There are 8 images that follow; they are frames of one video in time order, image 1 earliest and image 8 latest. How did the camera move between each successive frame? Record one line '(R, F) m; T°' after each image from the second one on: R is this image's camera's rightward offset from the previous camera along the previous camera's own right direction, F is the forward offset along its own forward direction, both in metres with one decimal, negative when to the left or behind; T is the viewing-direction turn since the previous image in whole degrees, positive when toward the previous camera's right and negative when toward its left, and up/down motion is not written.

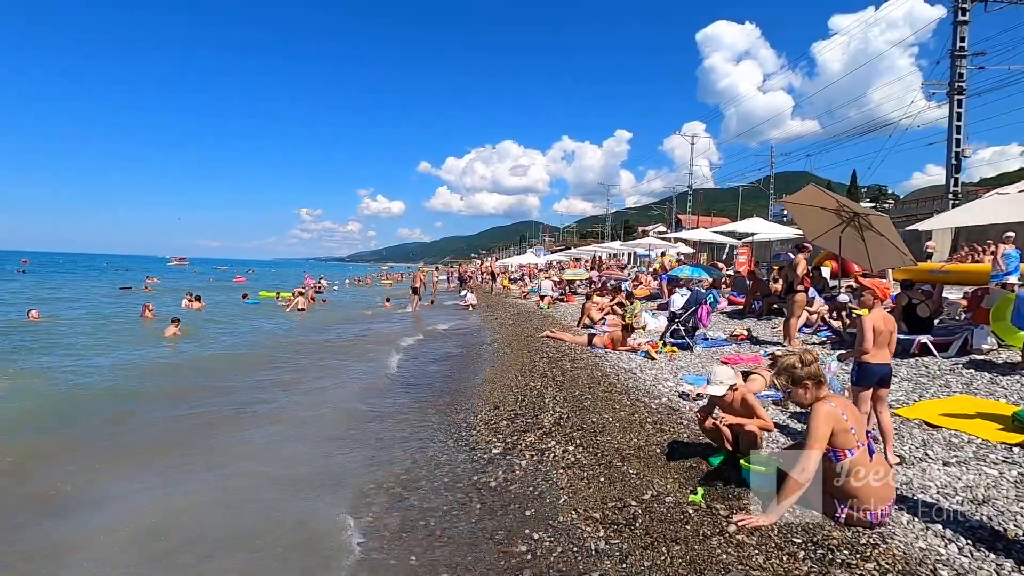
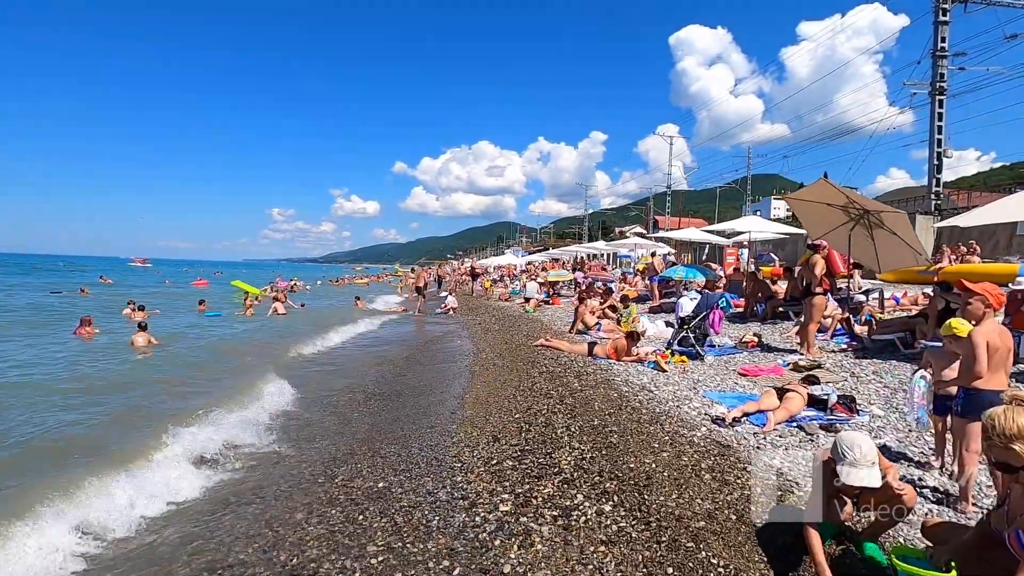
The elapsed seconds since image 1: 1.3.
(-0.3, +1.5) m; +2°
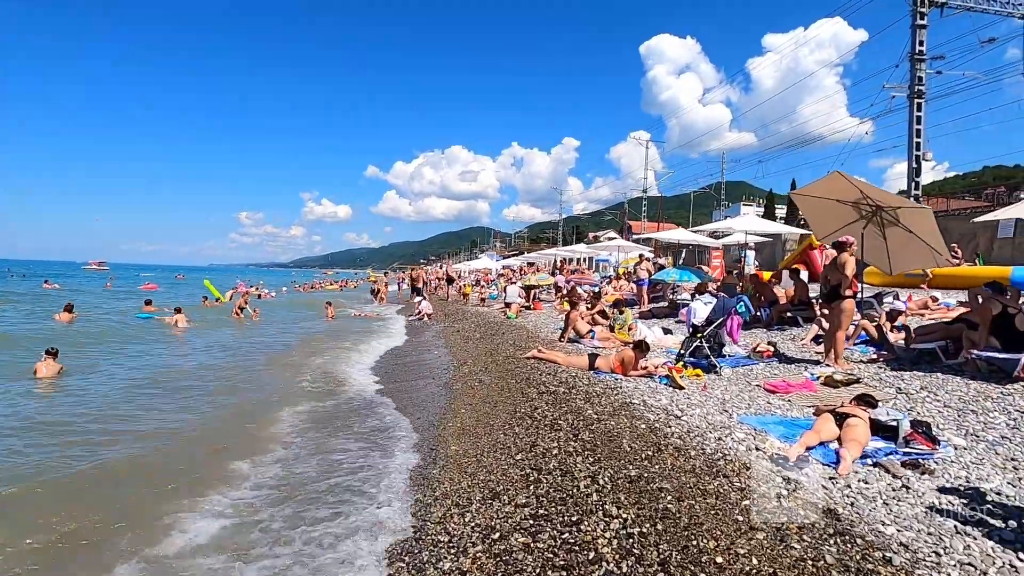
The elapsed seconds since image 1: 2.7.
(-0.3, +1.7) m; +3°
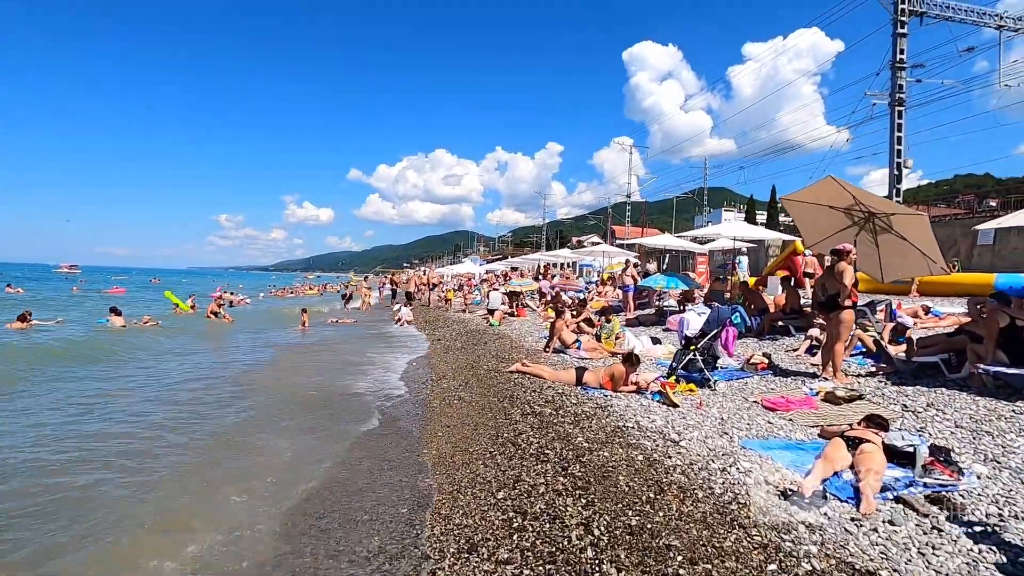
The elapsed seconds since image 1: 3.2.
(0.0, +0.7) m; +2°
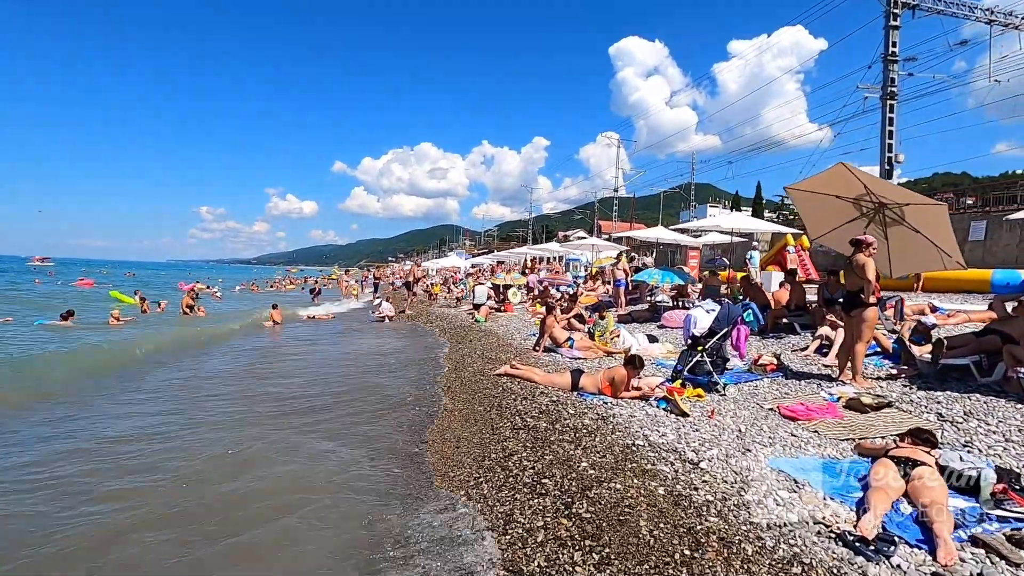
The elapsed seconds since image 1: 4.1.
(0.0, +1.1) m; +2°
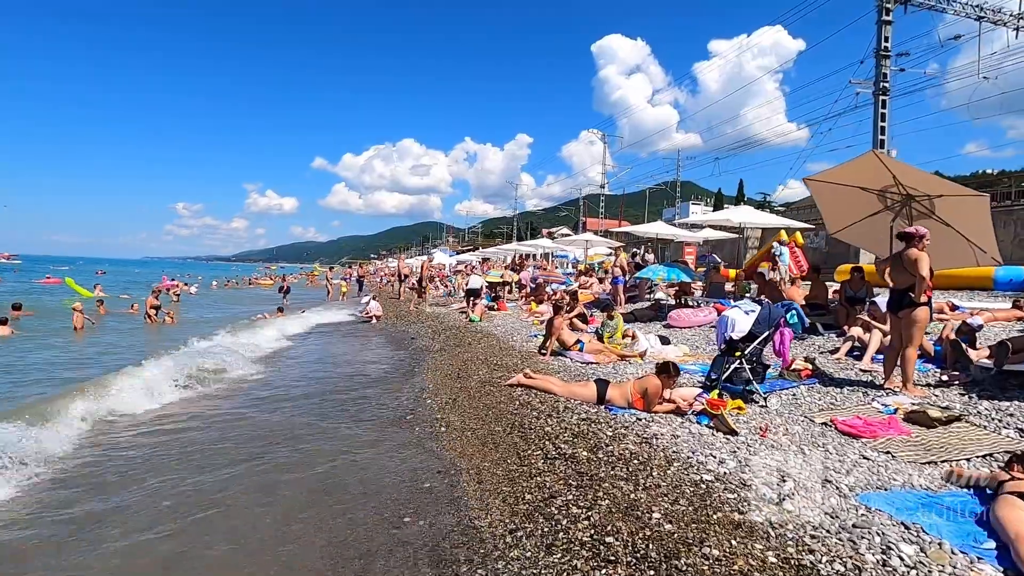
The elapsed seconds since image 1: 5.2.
(-0.5, +1.1) m; +2°
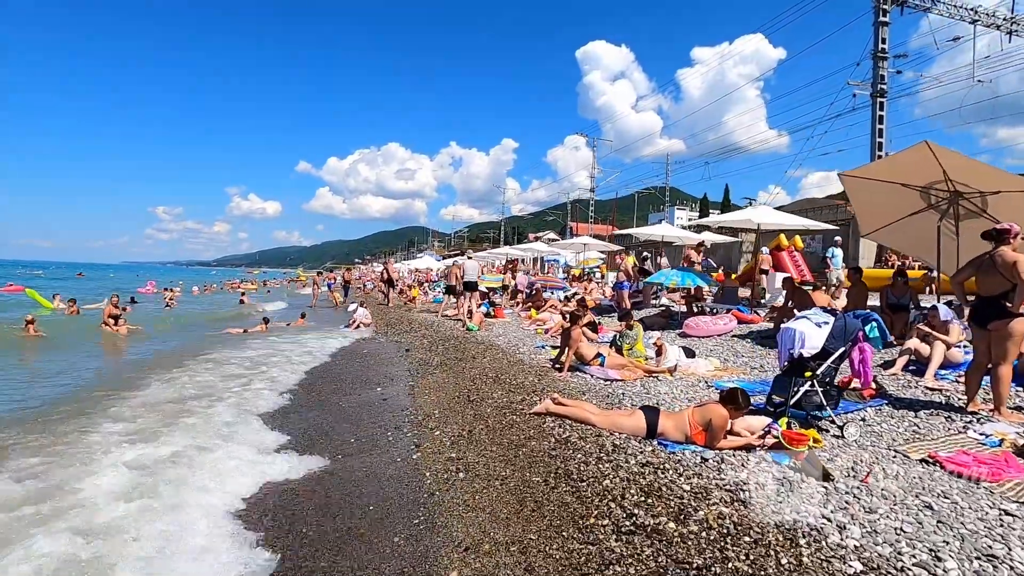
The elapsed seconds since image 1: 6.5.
(-0.5, +1.4) m; +2°
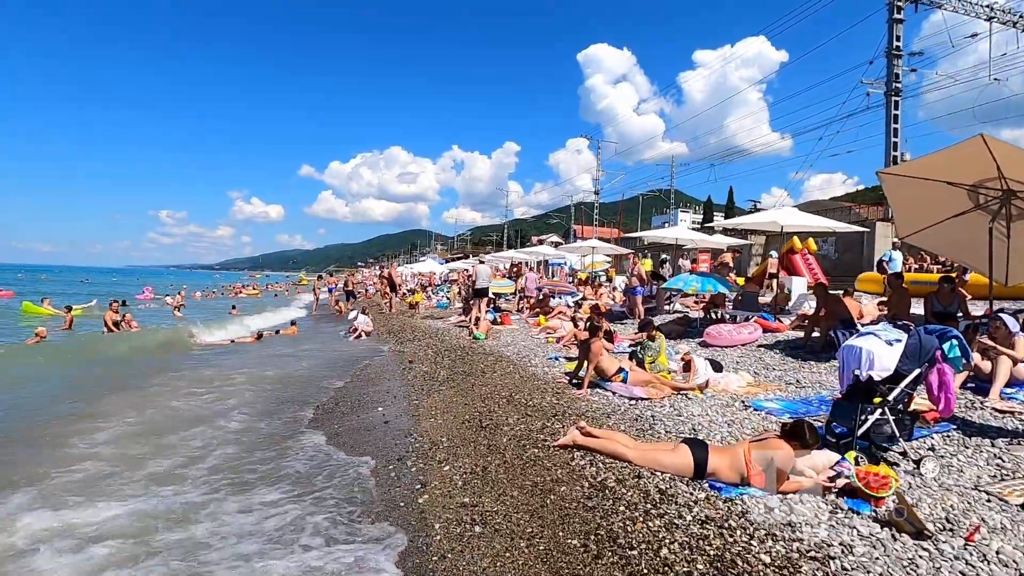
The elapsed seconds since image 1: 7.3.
(-0.2, +0.9) m; 0°
